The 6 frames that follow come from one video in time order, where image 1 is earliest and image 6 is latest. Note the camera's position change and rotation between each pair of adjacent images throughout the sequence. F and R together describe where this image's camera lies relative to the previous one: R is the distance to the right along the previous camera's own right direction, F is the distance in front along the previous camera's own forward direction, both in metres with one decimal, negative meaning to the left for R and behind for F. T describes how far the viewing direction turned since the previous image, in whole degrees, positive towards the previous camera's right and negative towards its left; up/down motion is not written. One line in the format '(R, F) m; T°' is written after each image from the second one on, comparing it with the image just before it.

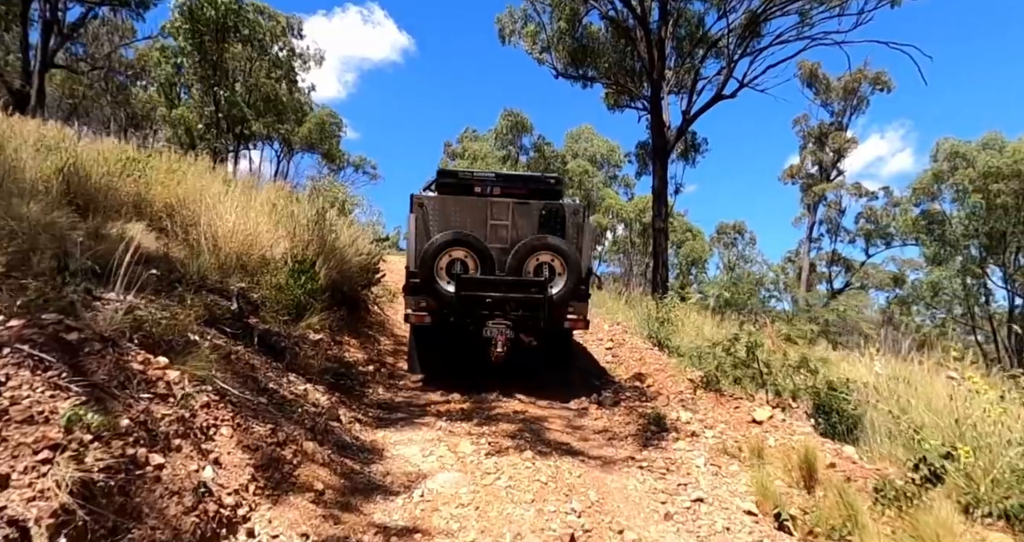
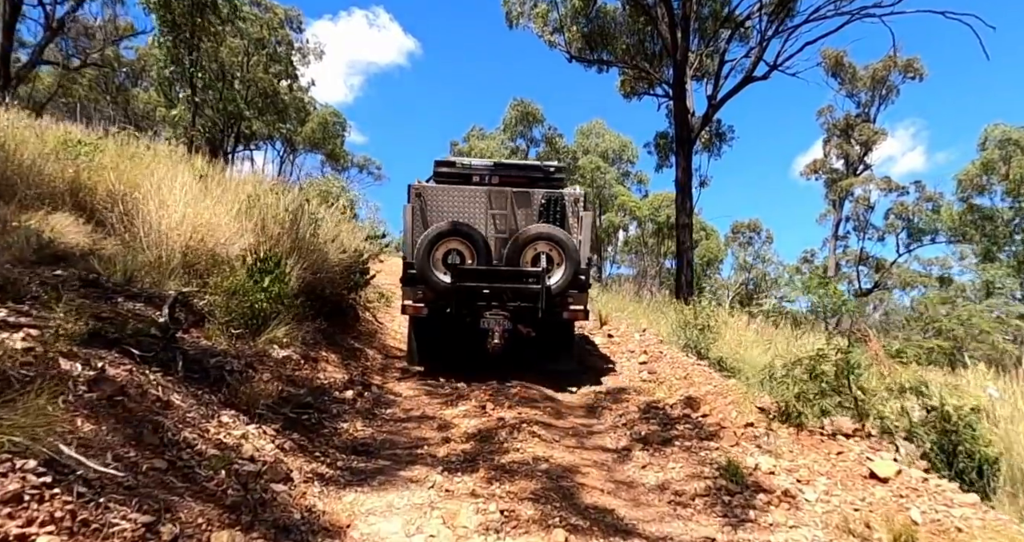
(-0.1, +1.5) m; -1°
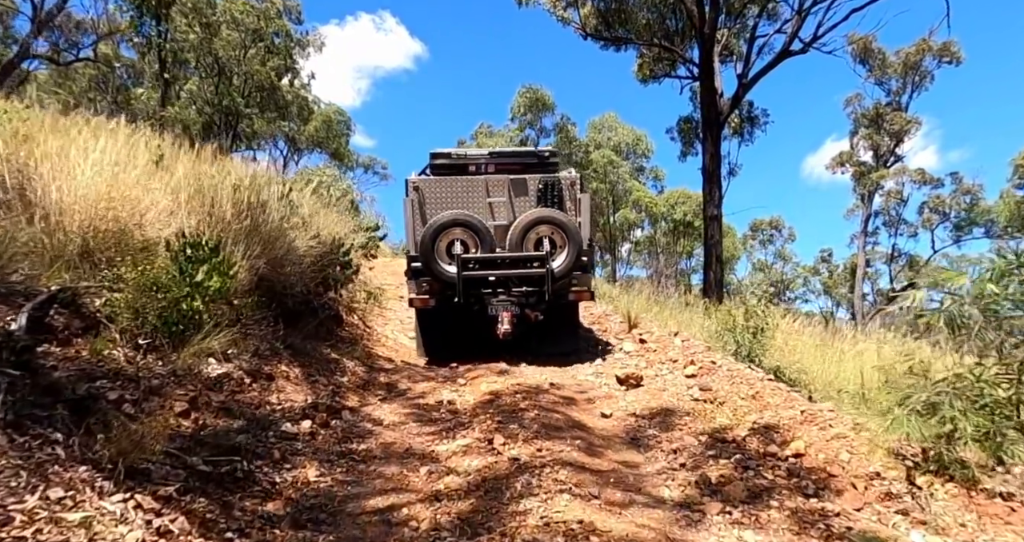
(-0.1, +1.6) m; -1°
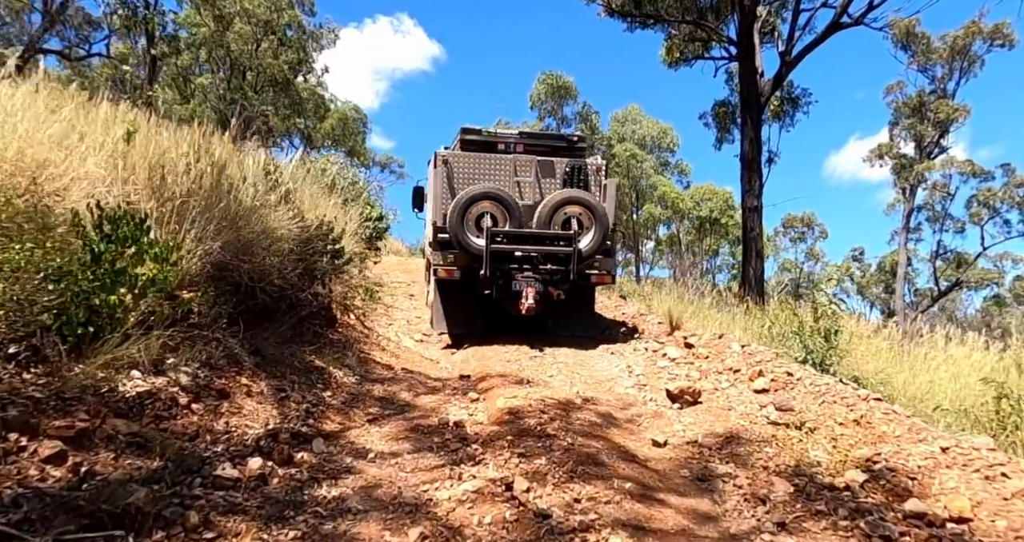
(0.0, +1.2) m; -2°
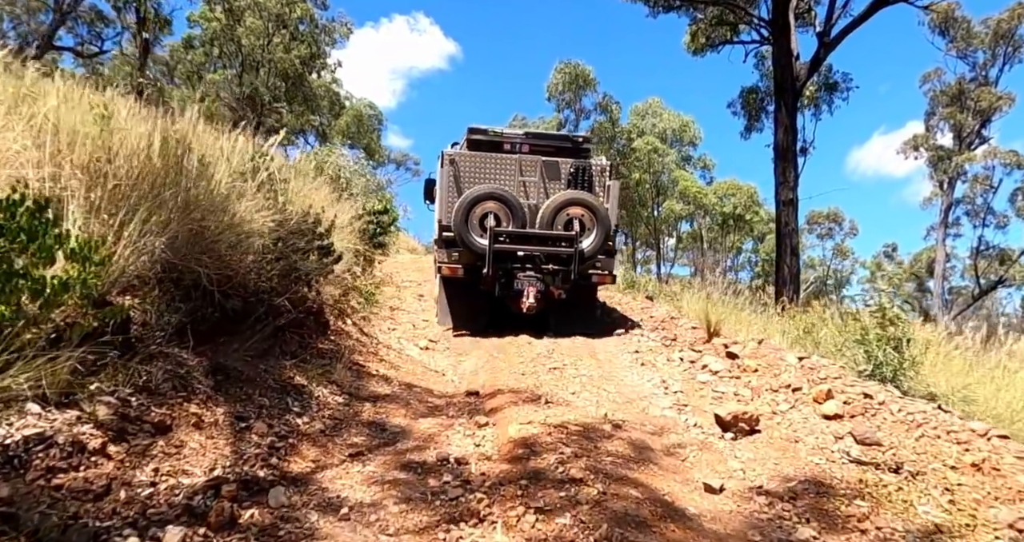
(0.0, +0.9) m; -2°
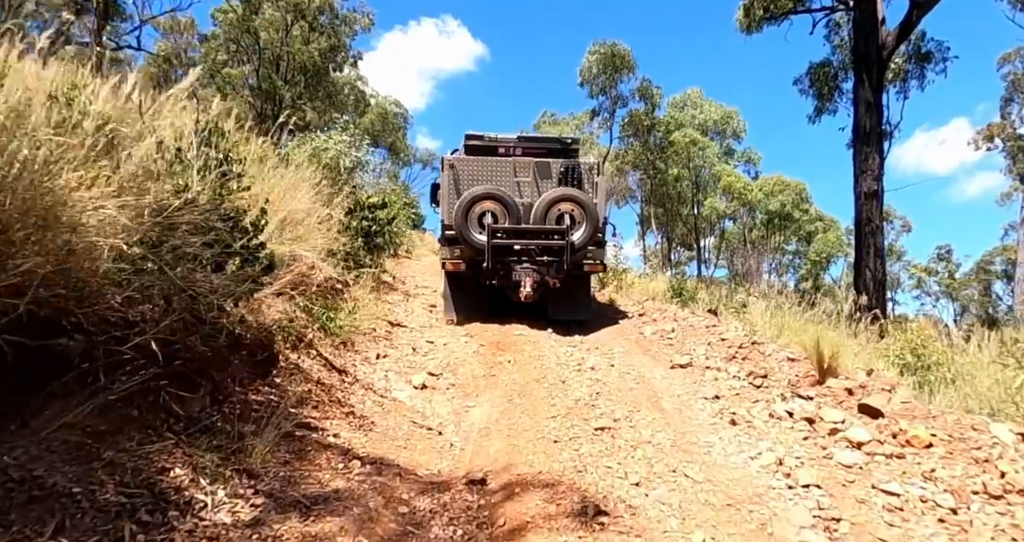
(0.0, +2.0) m; -3°
